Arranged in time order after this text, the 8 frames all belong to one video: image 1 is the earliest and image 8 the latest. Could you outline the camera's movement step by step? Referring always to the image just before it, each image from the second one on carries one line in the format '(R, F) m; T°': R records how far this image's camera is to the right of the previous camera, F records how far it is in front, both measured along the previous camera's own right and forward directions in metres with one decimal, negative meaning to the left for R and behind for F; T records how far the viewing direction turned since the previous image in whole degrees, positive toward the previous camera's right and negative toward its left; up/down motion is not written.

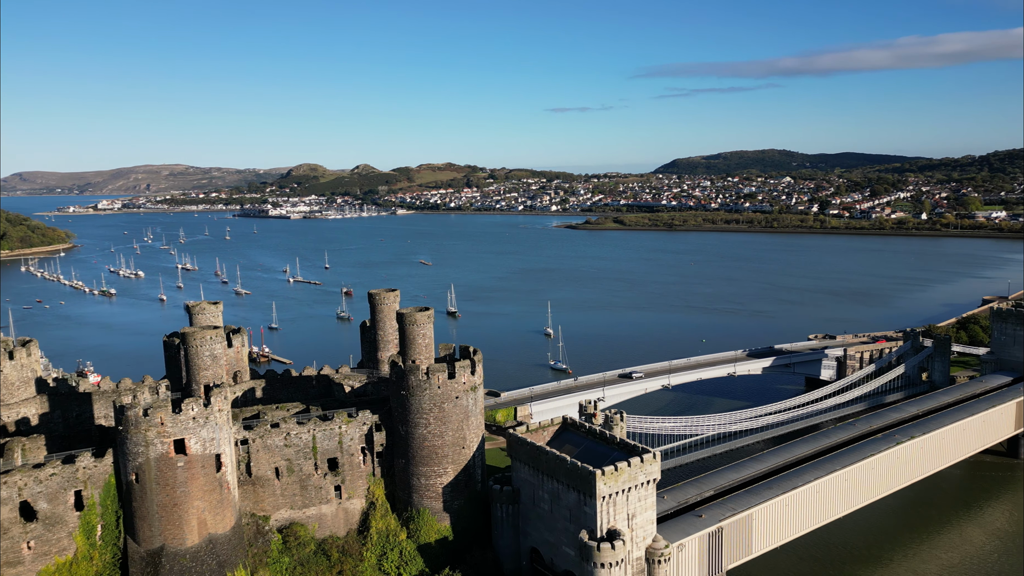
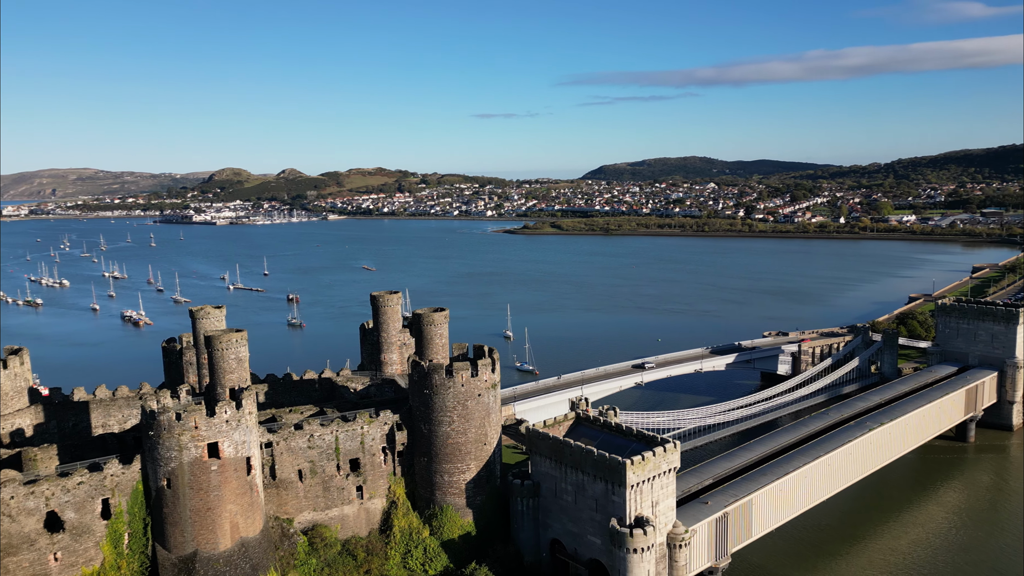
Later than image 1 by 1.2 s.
(-1.8, -0.3) m; +5°
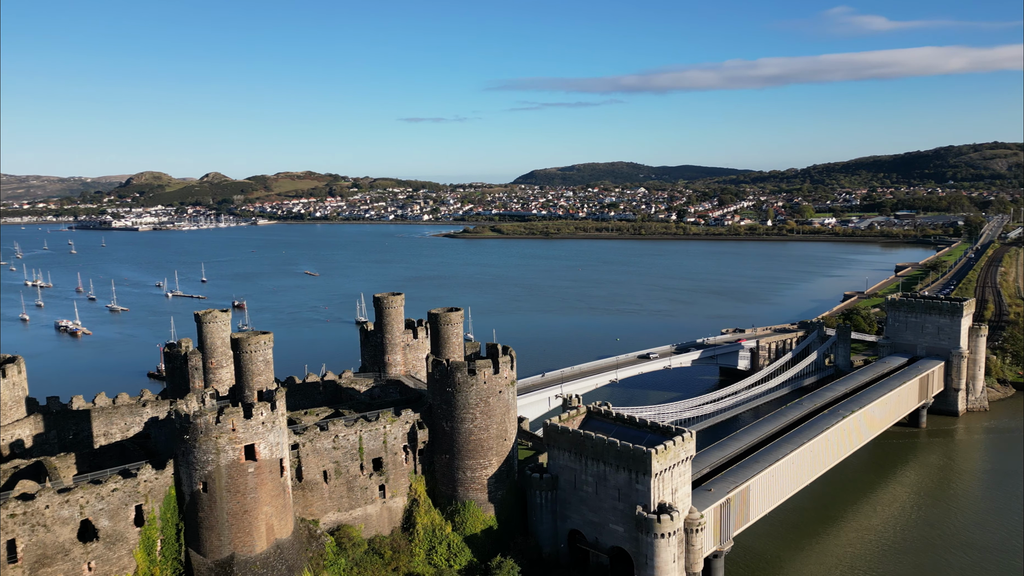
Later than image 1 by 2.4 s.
(-1.8, -0.3) m; +5°
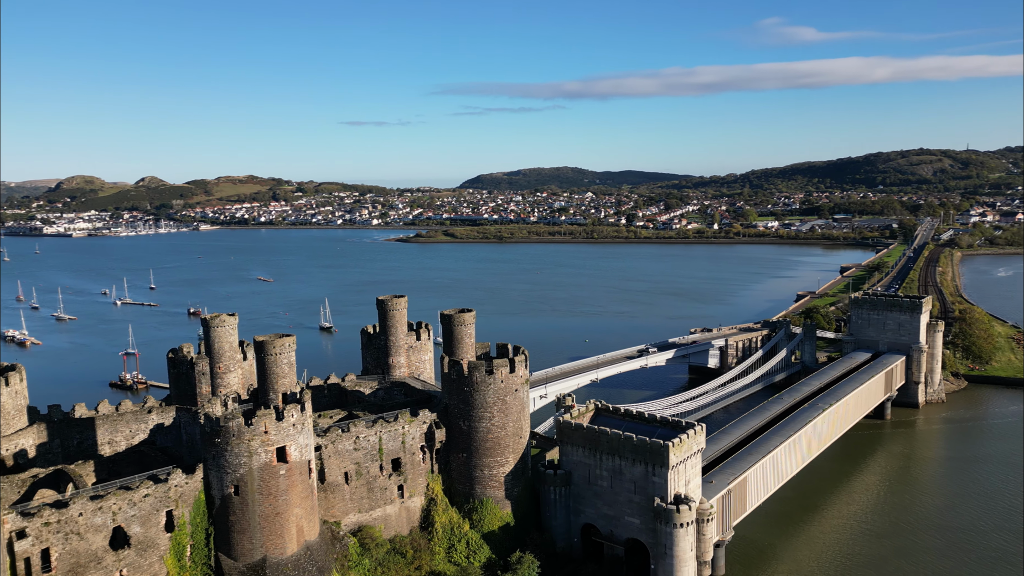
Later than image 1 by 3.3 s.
(-1.4, -0.3) m; +4°
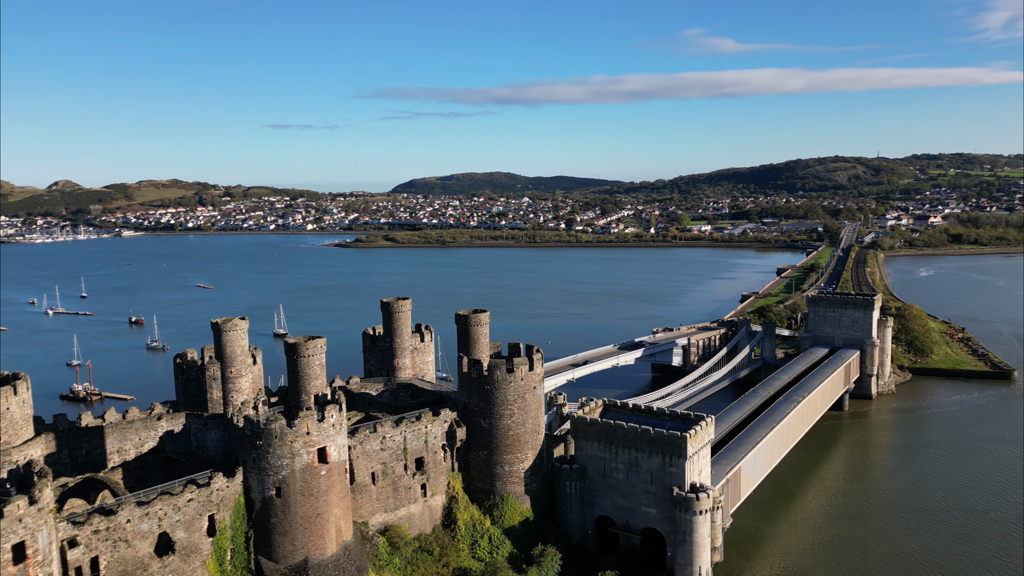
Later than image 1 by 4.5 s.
(-1.8, -0.3) m; +5°
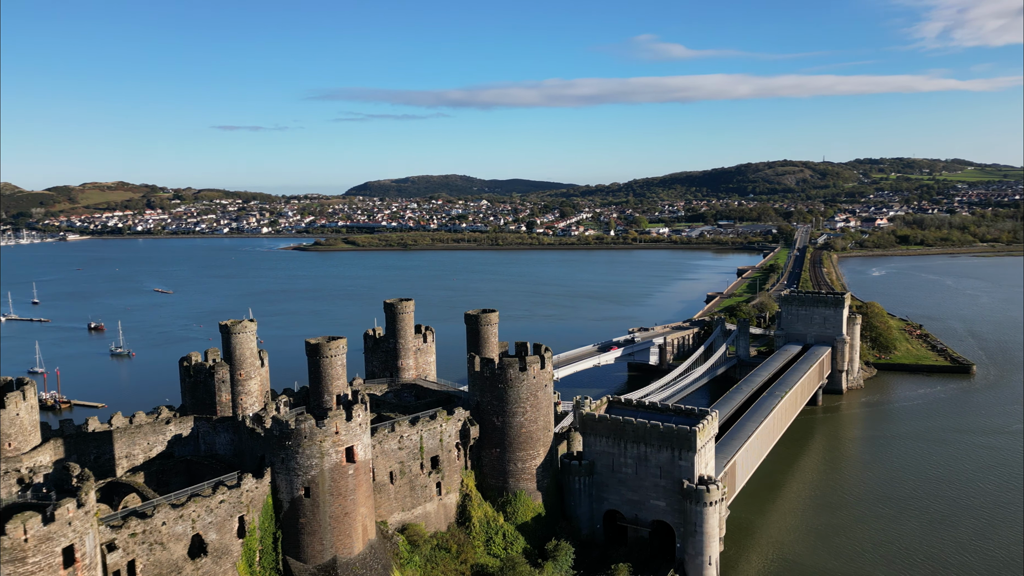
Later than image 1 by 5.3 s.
(-1.2, -0.2) m; +3°
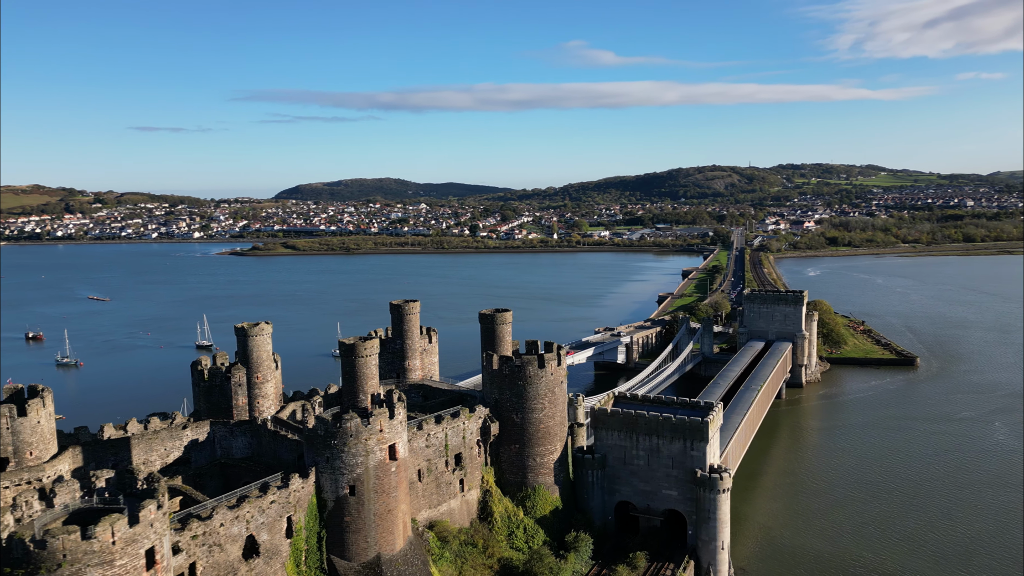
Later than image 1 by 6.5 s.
(-1.8, -0.3) m; +5°
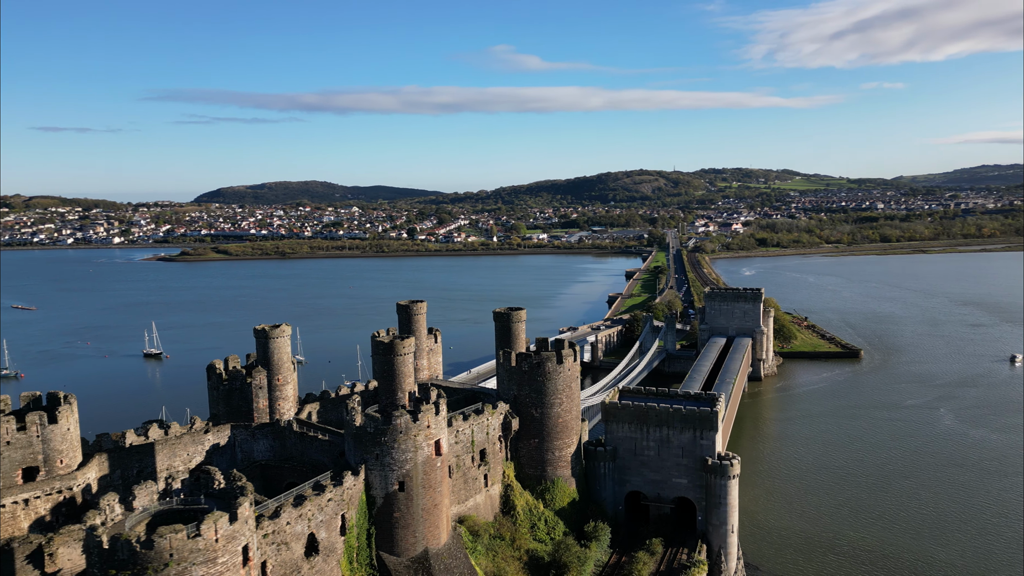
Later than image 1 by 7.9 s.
(-1.9, -0.3) m; +5°
